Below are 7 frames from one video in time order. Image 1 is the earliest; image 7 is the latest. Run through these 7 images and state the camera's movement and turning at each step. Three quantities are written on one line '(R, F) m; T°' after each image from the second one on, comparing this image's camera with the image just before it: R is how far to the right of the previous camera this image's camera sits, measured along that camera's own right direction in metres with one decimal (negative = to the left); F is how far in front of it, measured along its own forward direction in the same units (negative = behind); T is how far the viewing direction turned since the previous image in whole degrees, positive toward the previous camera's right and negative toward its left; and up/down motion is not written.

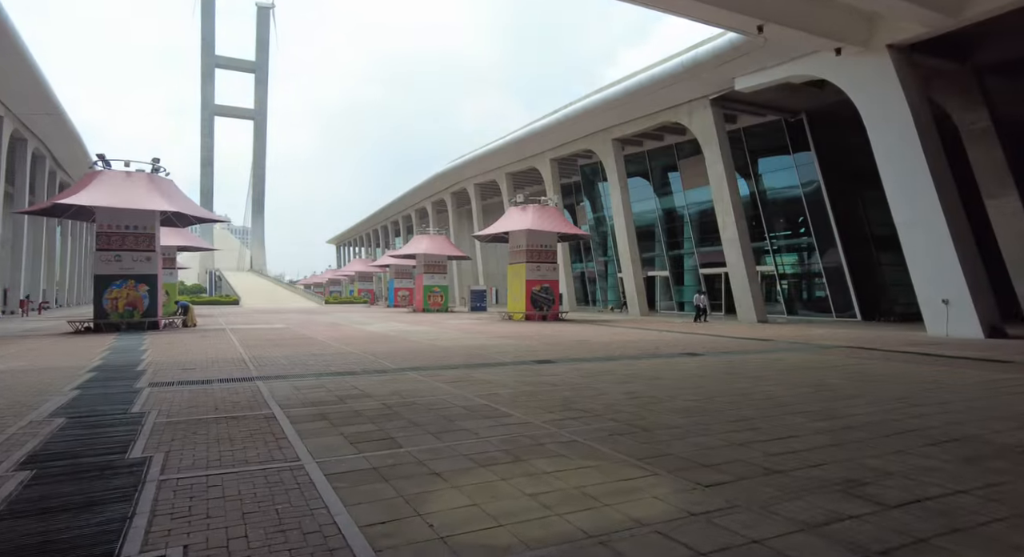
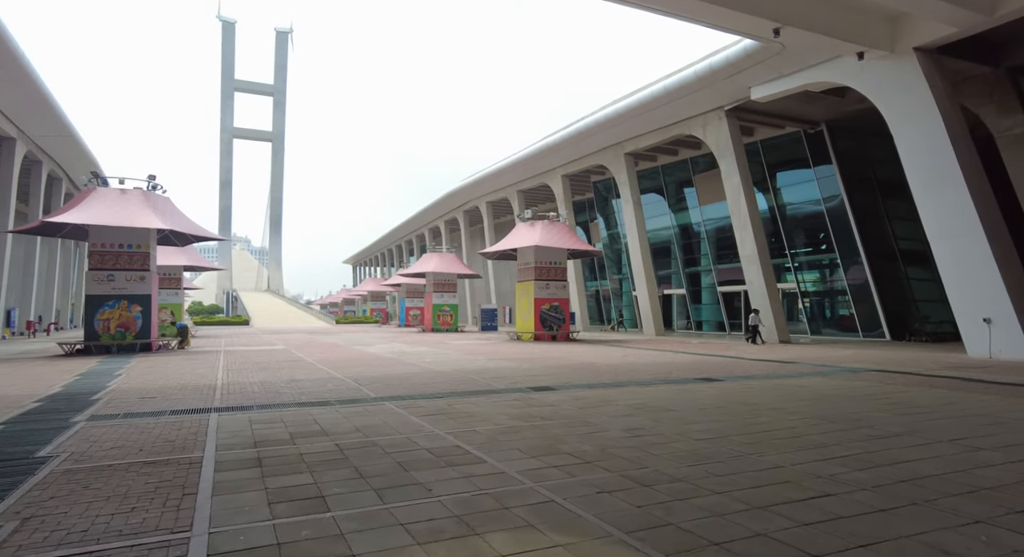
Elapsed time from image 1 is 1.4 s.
(+0.4, +0.8) m; -2°
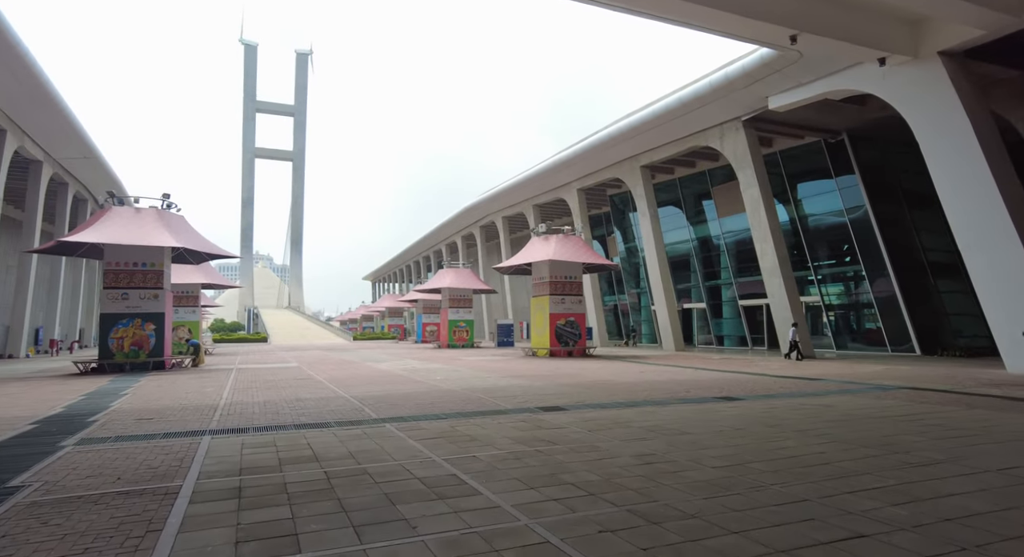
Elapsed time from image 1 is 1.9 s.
(+0.2, +0.3) m; -2°
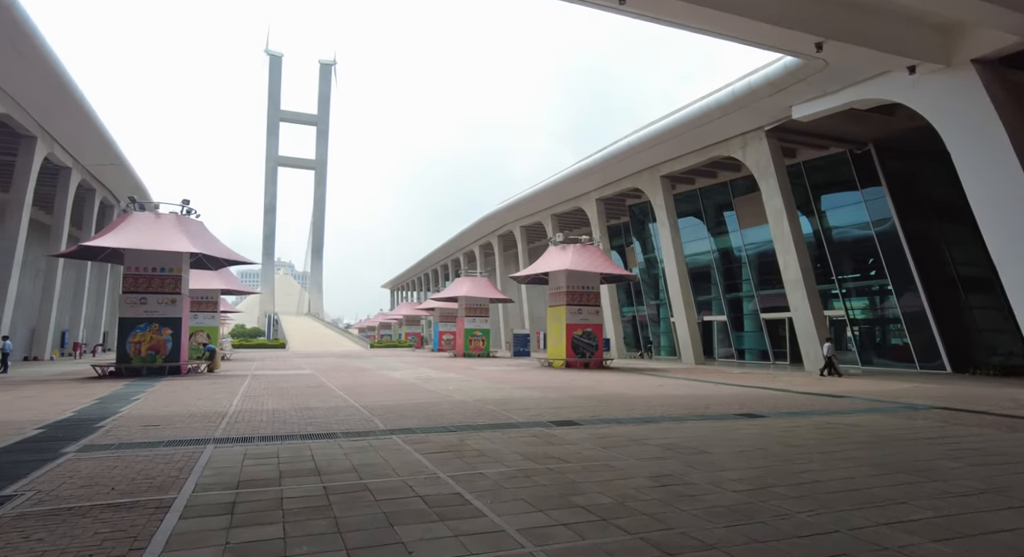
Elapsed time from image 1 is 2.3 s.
(+0.1, +0.2) m; -2°
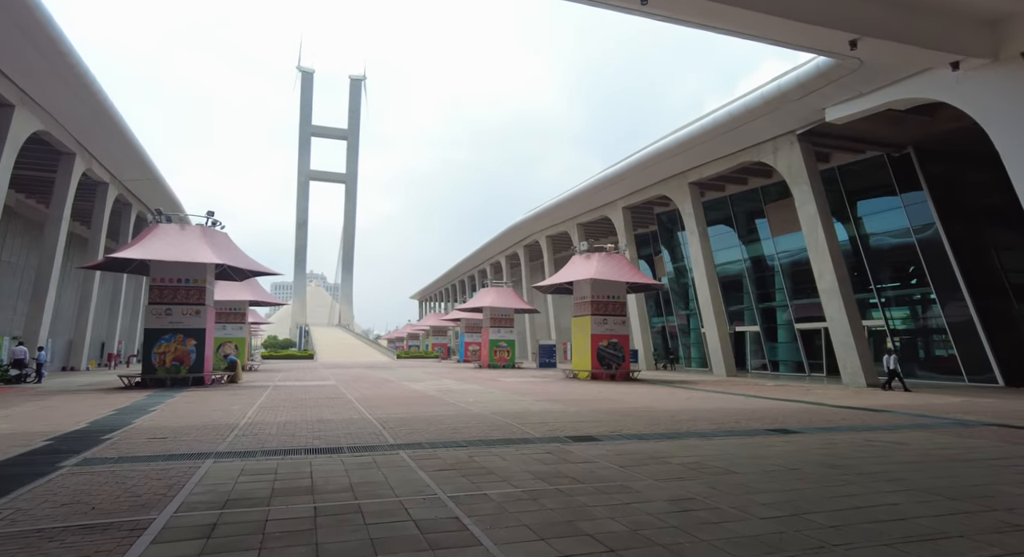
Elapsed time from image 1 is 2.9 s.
(+0.2, +0.3) m; -3°
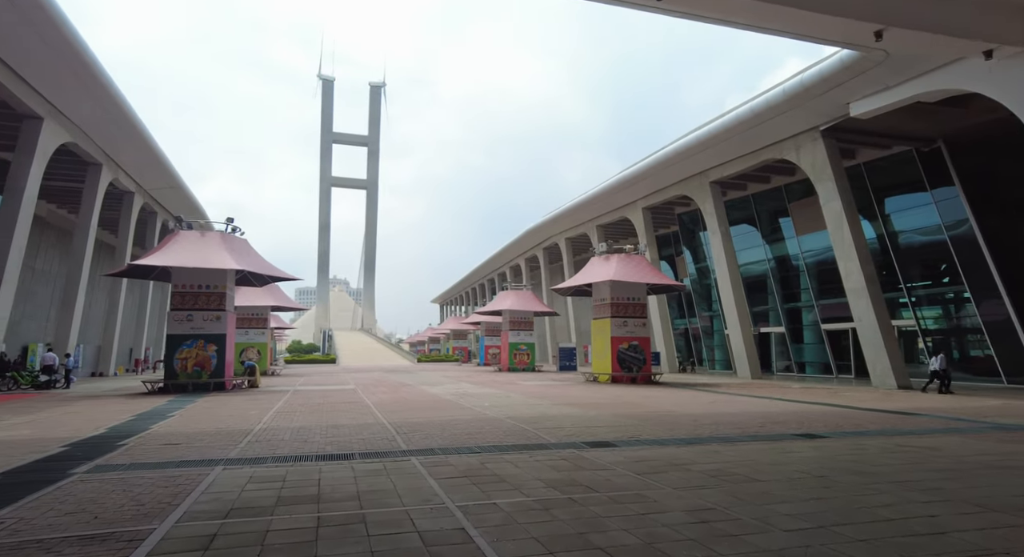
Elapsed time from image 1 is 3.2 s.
(+0.1, +0.2) m; -2°
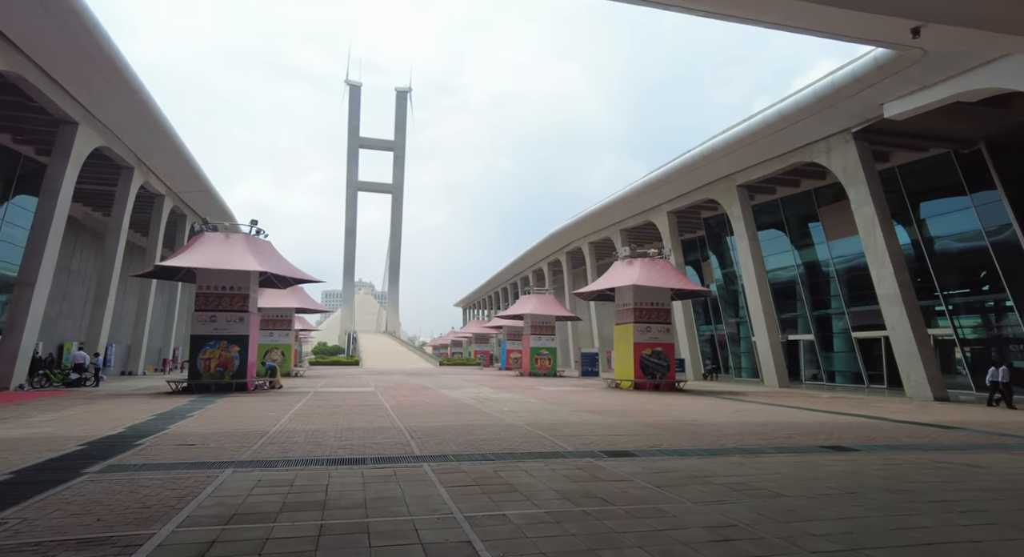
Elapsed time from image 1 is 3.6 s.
(+0.1, +0.2) m; -3°
